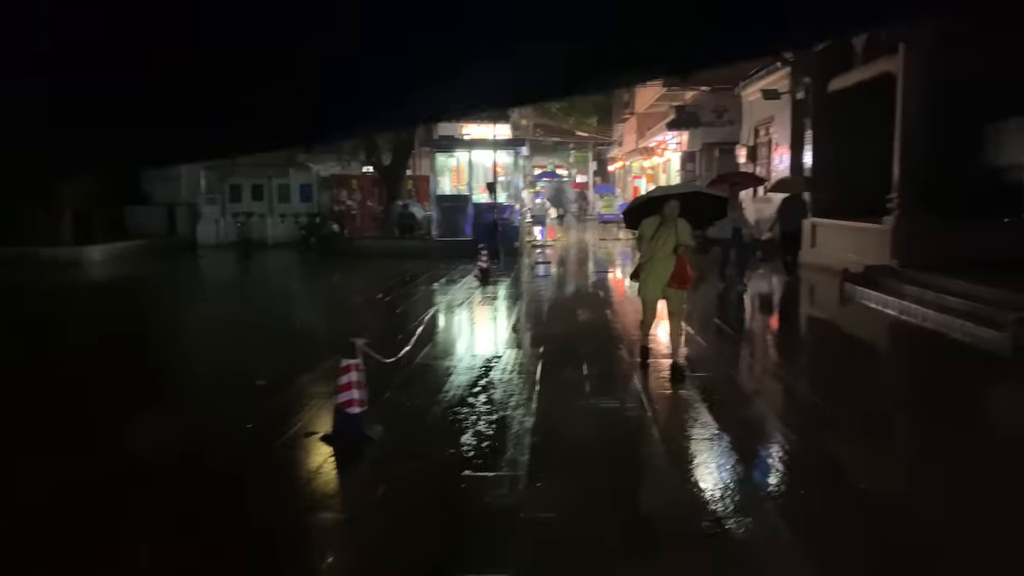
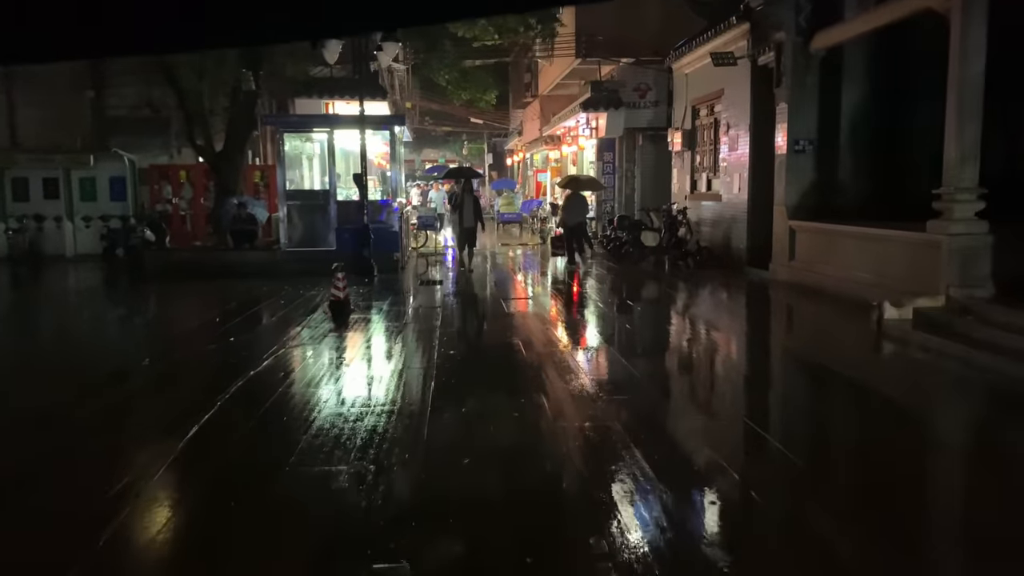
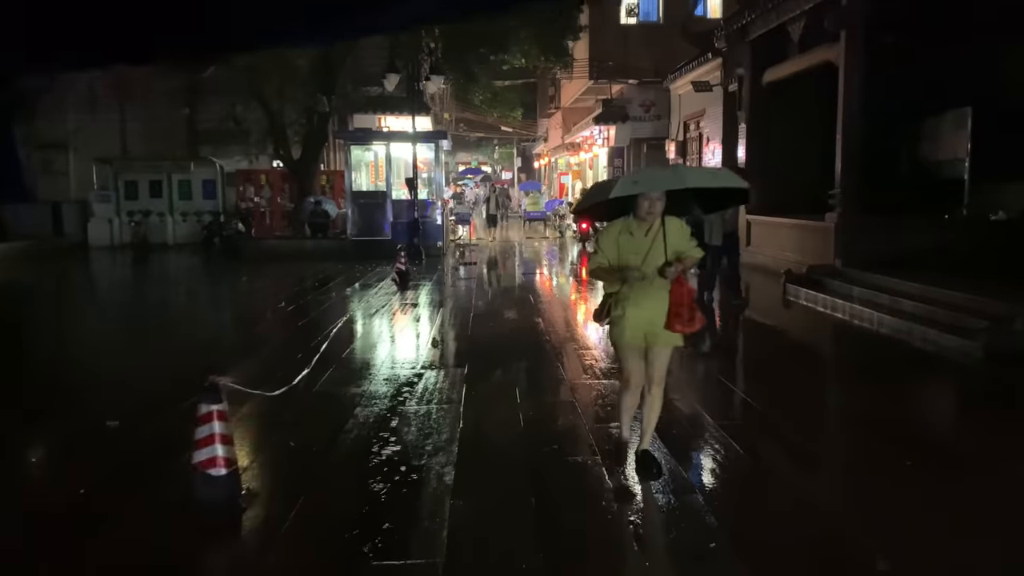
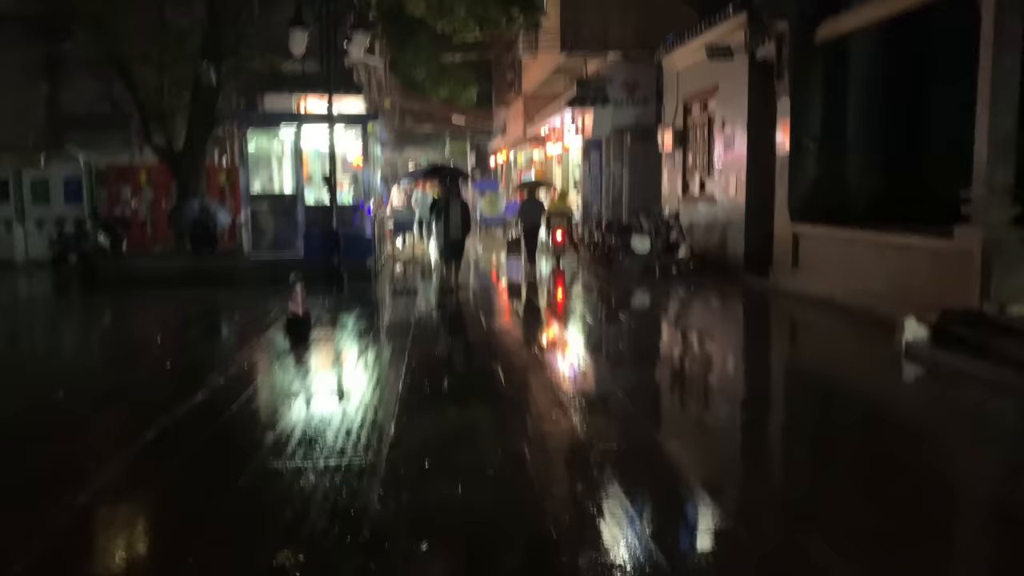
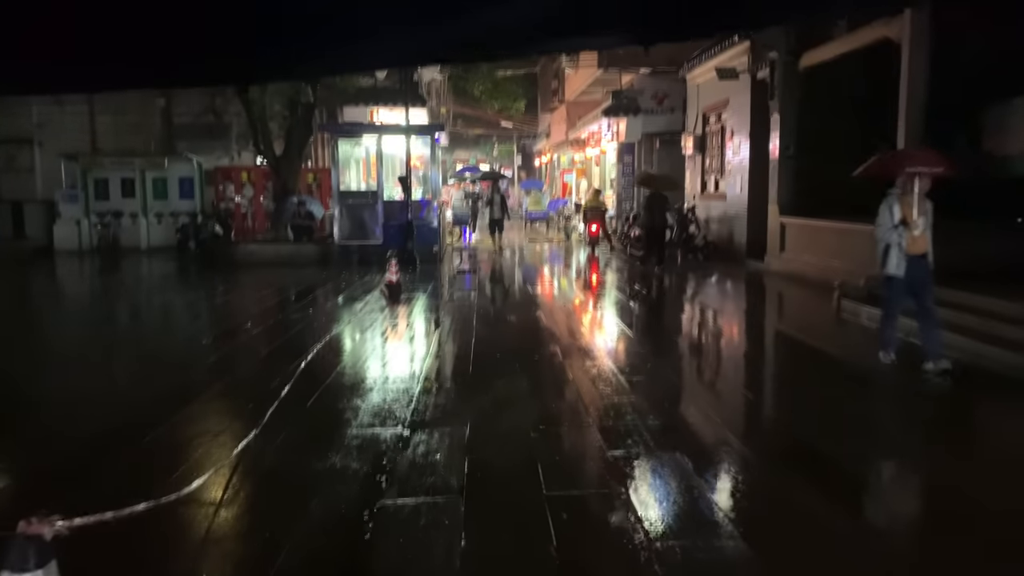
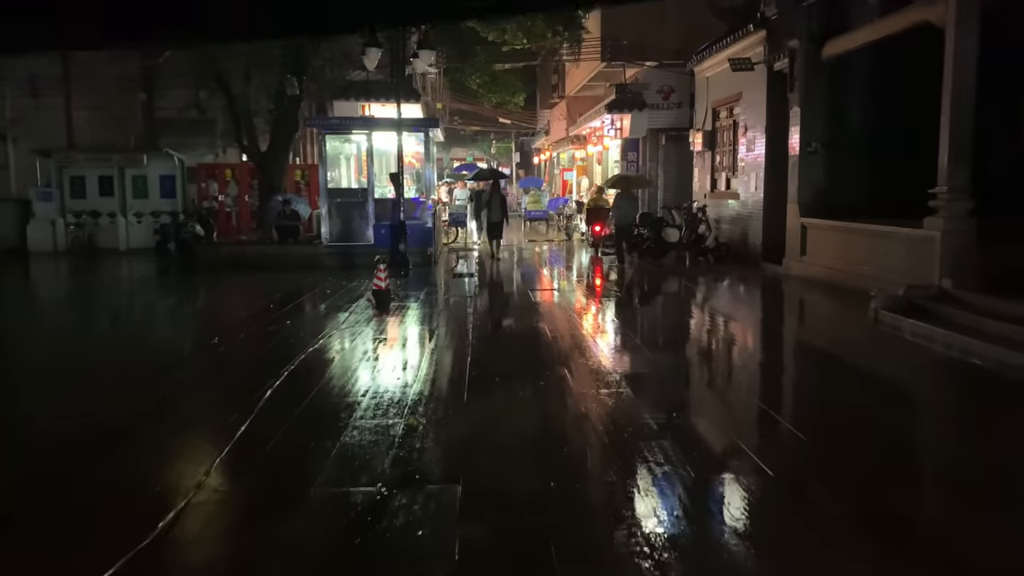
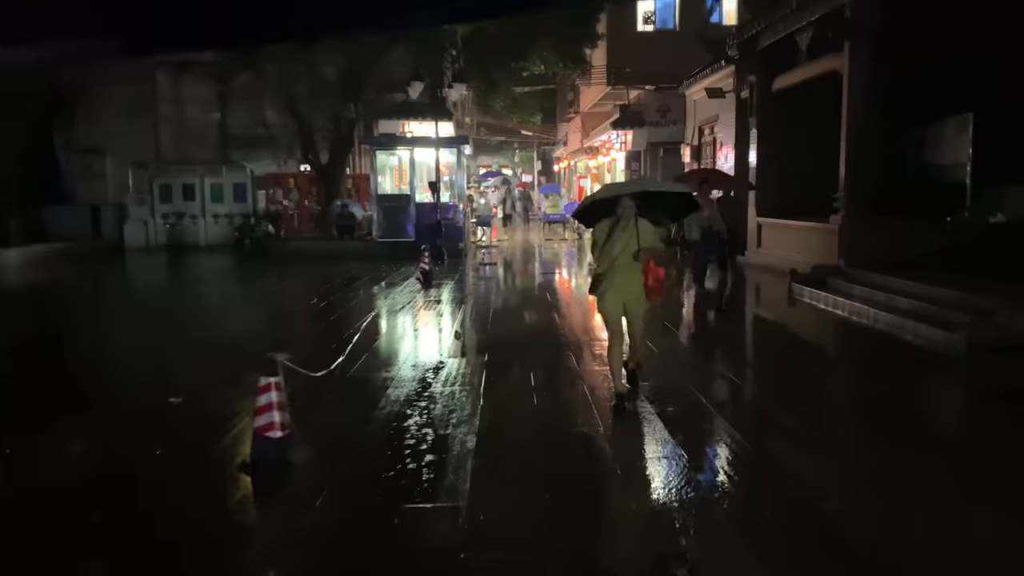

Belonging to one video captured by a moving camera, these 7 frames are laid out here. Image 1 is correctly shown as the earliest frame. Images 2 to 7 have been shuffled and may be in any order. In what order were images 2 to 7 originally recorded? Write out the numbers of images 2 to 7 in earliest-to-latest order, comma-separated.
7, 3, 5, 6, 2, 4
